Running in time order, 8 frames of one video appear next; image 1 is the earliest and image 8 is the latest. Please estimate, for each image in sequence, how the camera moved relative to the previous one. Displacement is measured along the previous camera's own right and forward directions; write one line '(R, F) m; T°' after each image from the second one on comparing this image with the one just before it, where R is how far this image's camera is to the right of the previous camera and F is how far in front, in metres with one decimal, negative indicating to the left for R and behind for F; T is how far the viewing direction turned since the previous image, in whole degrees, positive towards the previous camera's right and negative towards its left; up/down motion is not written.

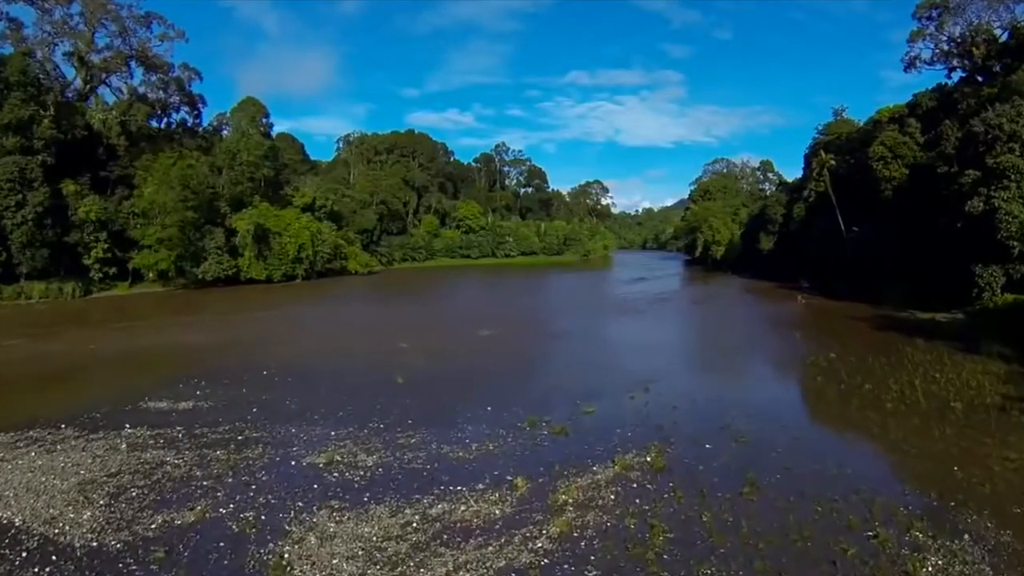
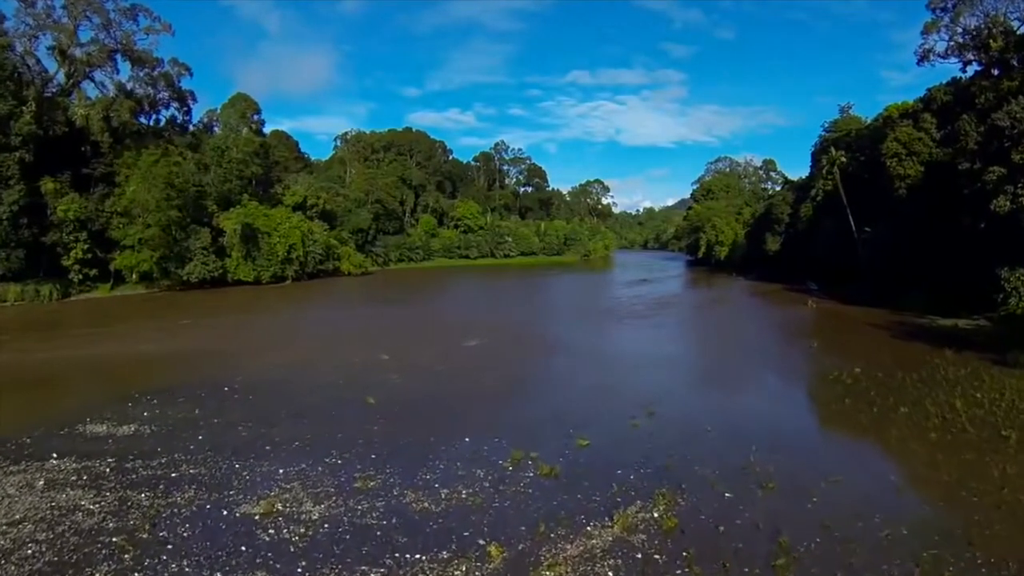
(+0.3, +1.9) m; 0°
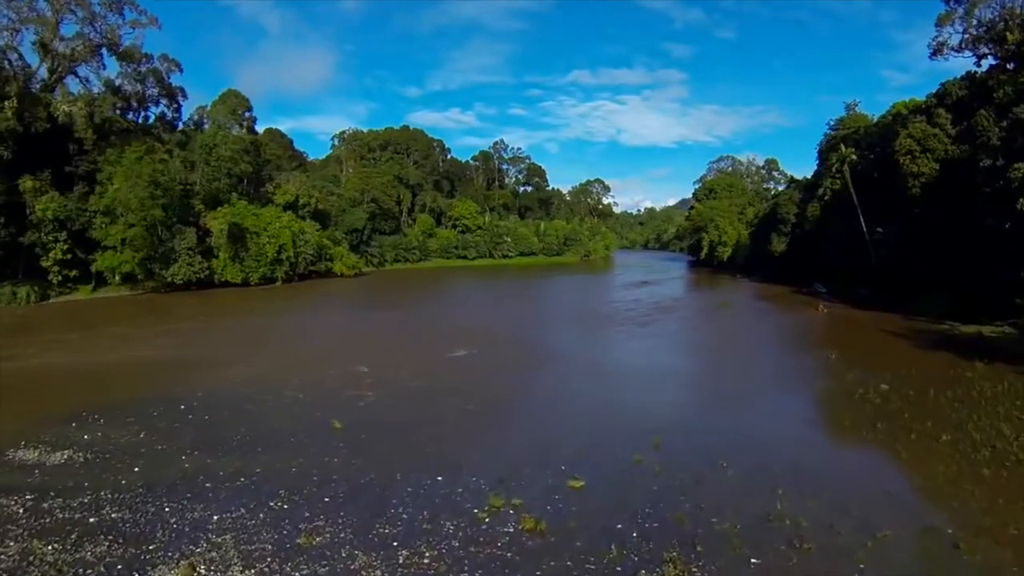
(+0.3, +1.7) m; 0°
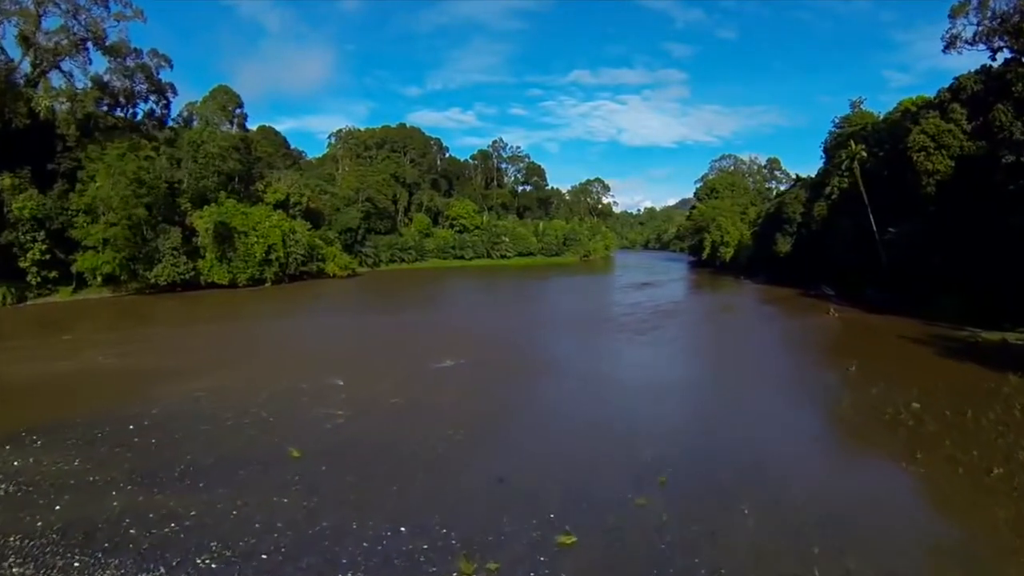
(+0.3, +1.7) m; 0°
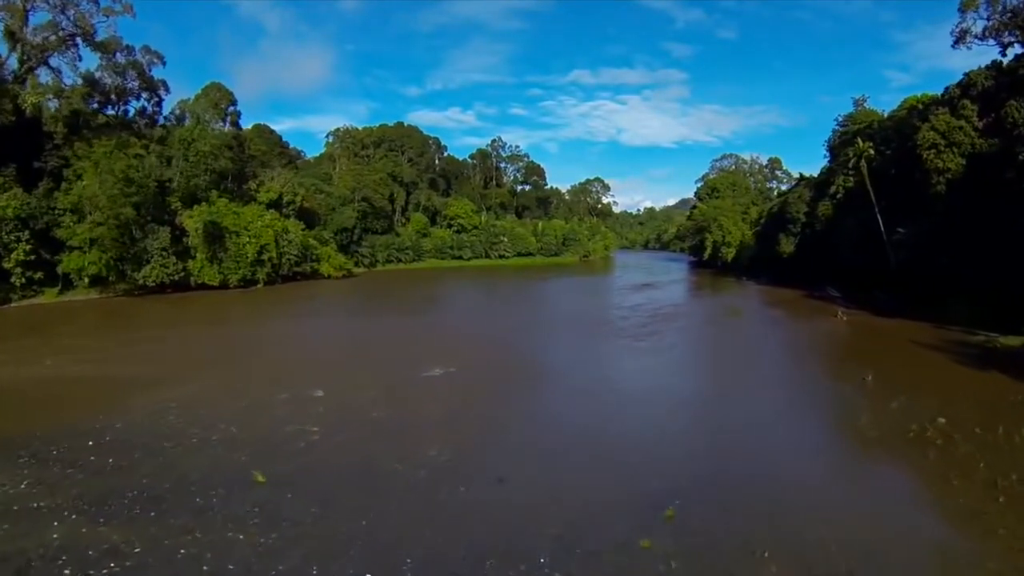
(+0.2, +1.1) m; 0°
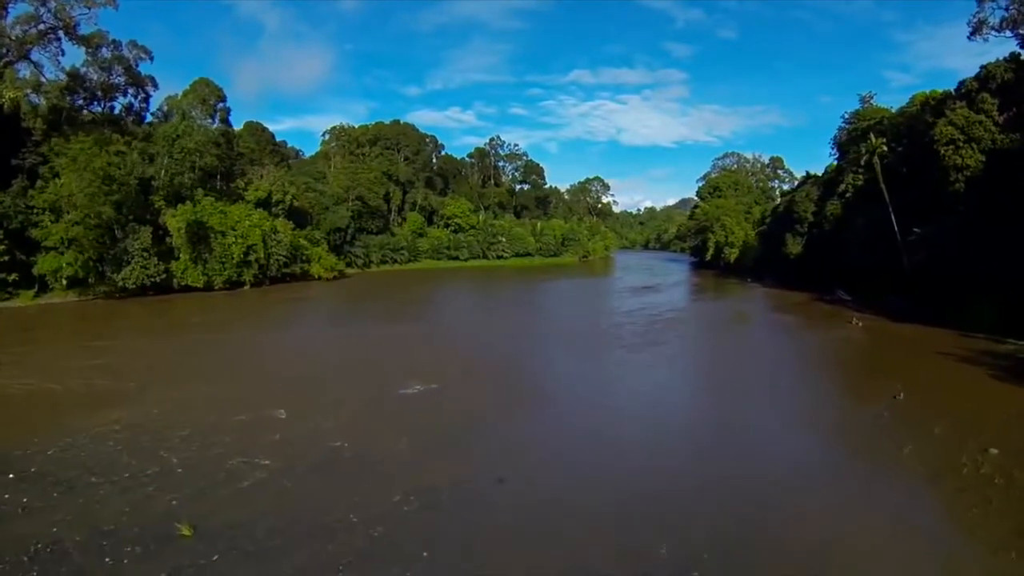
(+0.3, +1.8) m; 0°
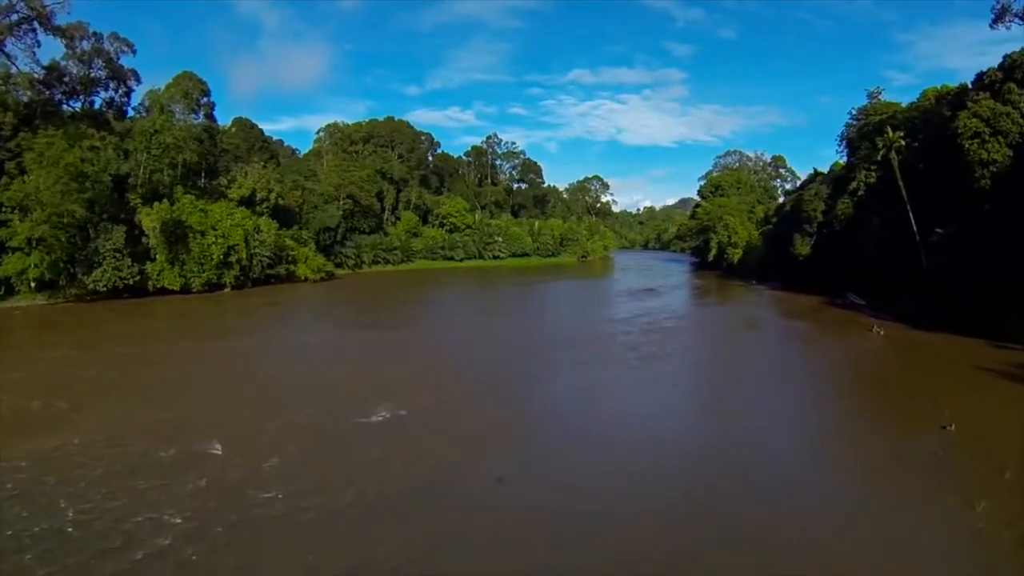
(+0.4, +2.3) m; 0°
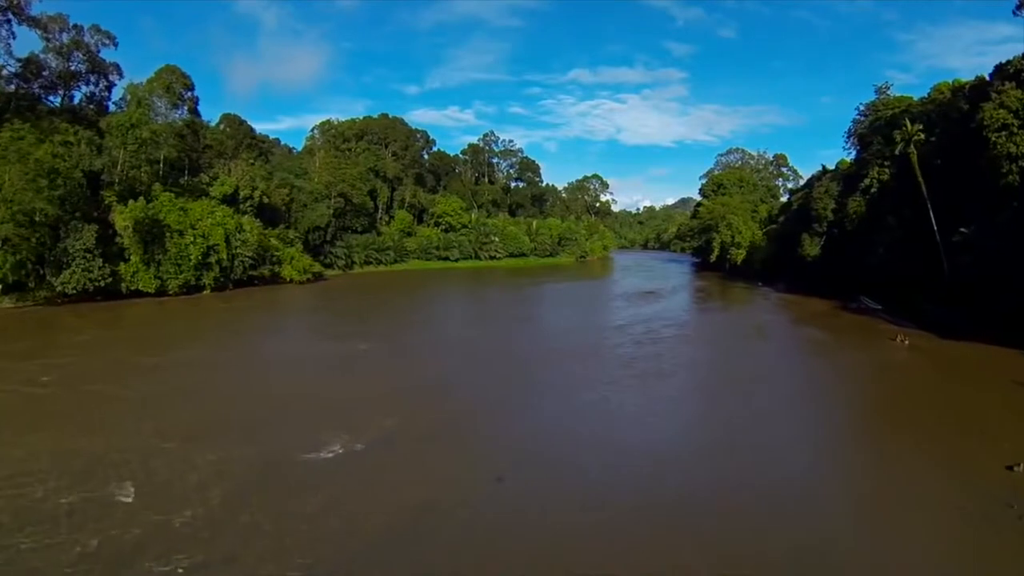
(+0.4, +2.2) m; 0°
